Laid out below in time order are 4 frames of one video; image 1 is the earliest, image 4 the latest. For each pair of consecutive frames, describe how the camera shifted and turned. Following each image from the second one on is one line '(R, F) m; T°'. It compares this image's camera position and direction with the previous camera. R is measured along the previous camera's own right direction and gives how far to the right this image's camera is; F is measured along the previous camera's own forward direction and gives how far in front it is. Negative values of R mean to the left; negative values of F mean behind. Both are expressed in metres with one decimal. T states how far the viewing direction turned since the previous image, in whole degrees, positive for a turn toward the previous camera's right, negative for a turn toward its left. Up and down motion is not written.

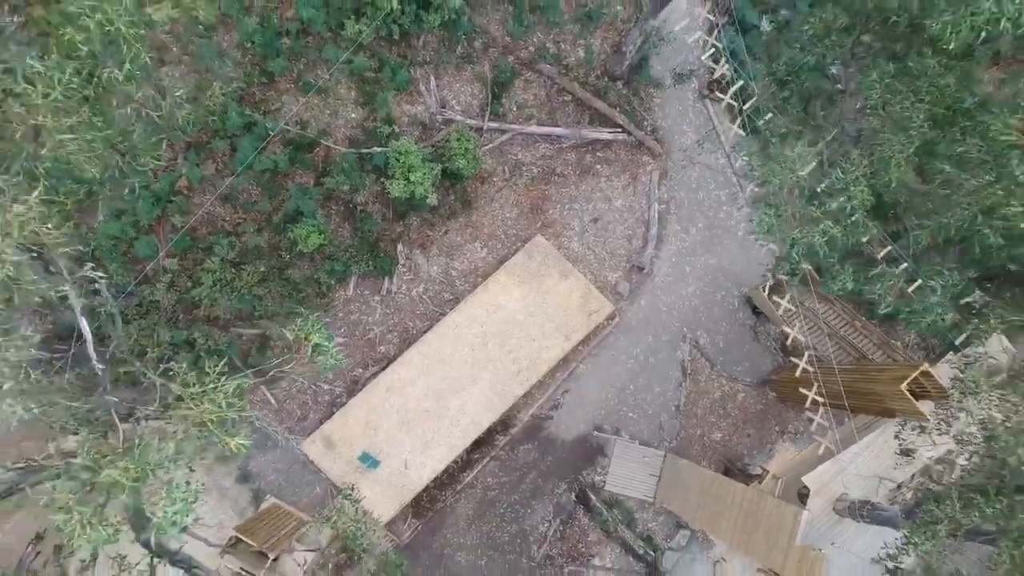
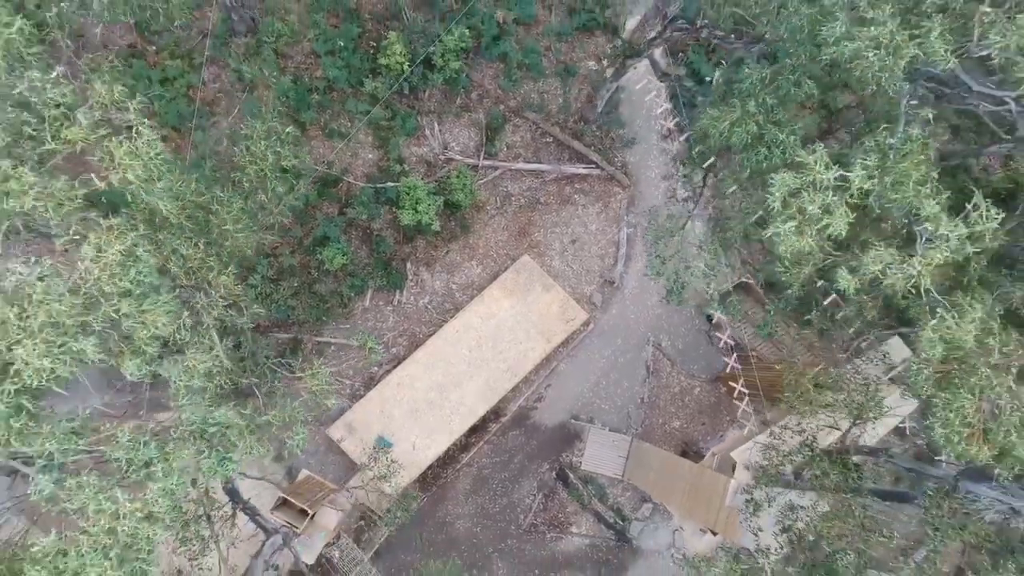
(+0.2, -2.4) m; 0°
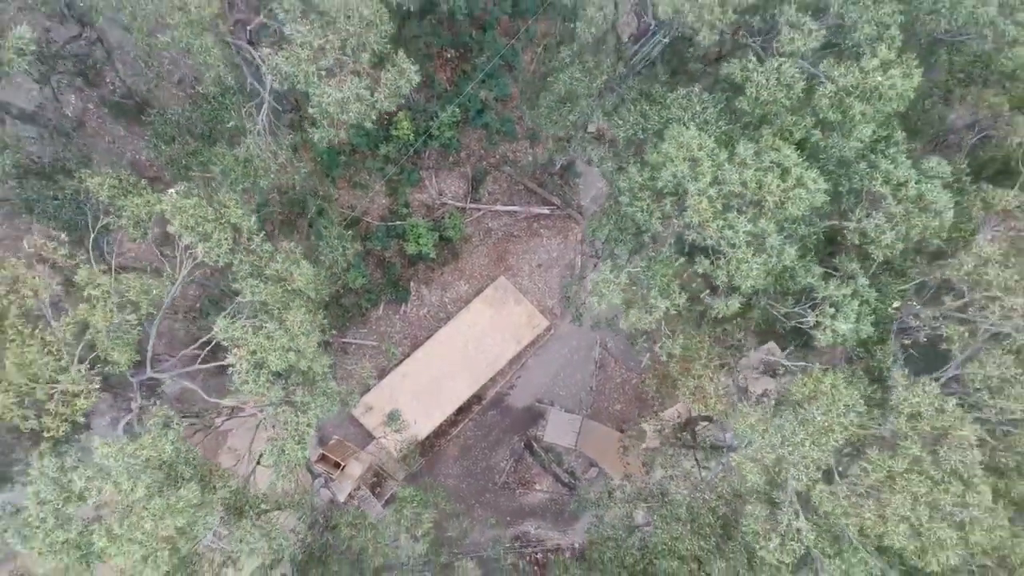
(+0.4, -4.6) m; 0°
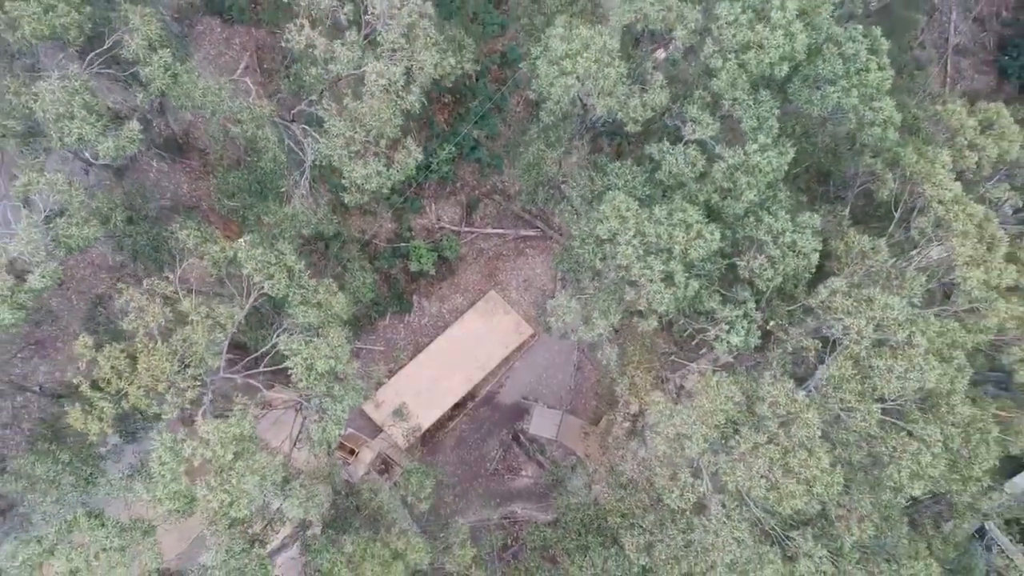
(+0.2, -3.0) m; 0°
